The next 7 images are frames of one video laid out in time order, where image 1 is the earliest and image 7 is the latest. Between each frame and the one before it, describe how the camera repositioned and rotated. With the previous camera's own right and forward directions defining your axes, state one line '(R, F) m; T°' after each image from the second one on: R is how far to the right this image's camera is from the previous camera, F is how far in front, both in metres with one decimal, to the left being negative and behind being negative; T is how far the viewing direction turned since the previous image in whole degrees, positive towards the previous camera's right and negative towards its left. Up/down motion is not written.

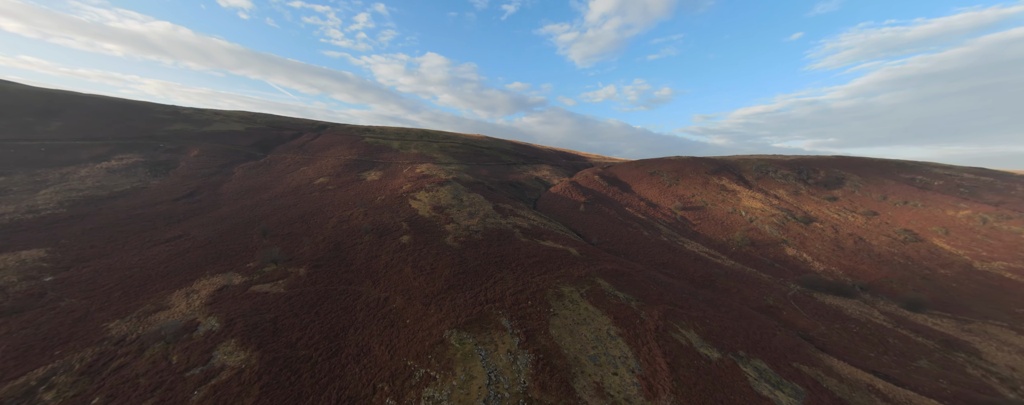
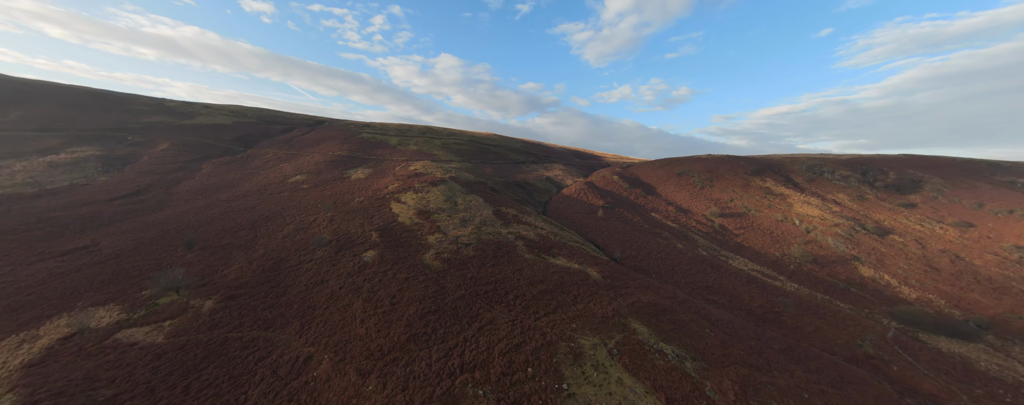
(+1.3, +10.0) m; -3°
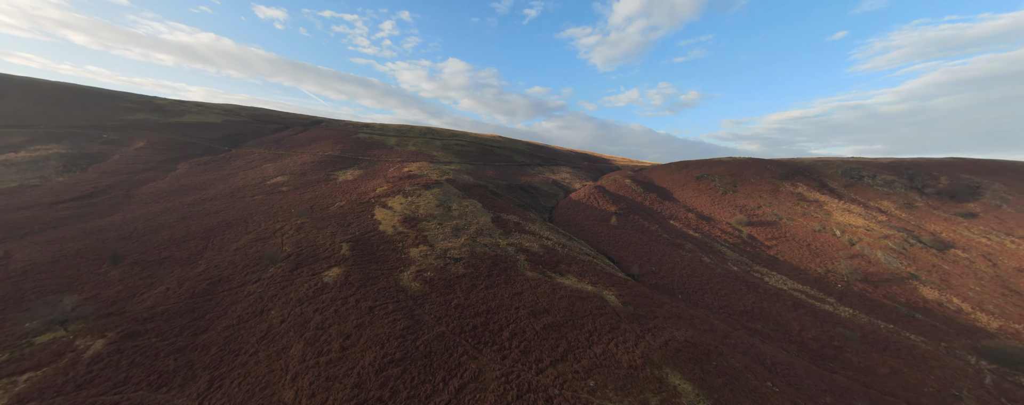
(+0.7, +5.9) m; -1°
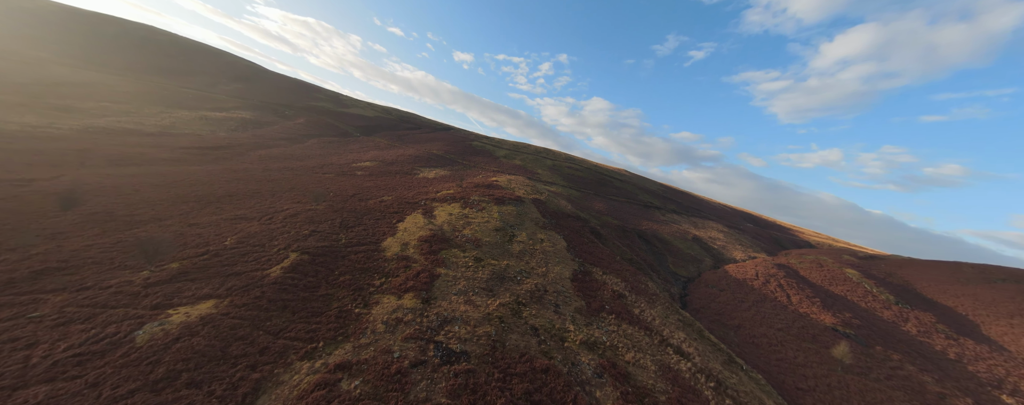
(+0.4, +17.3) m; -24°
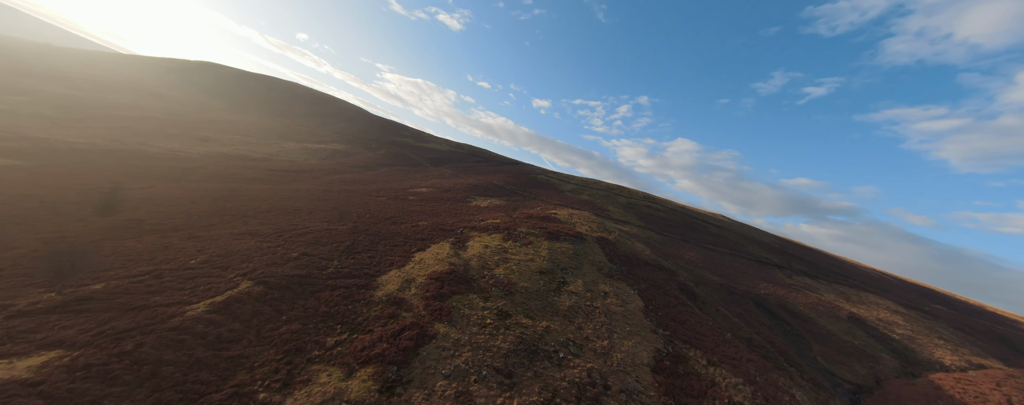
(+1.3, +6.9) m; -15°
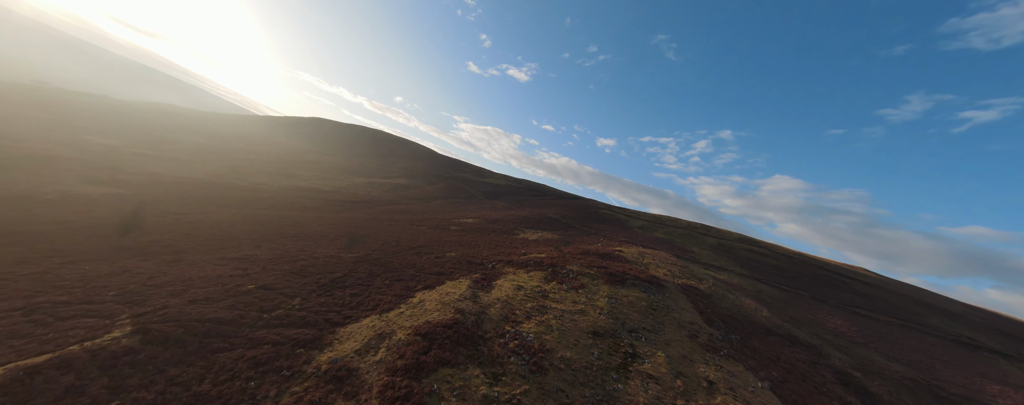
(+1.3, +6.1) m; -13°
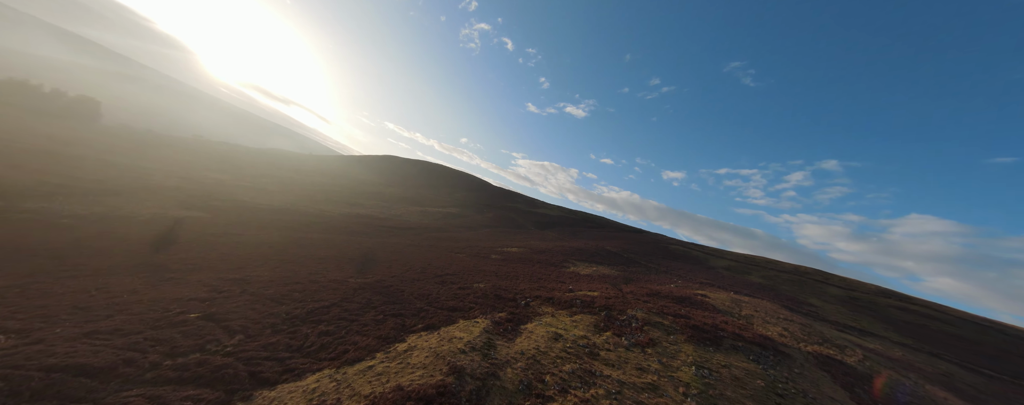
(+1.1, +4.4) m; -12°
